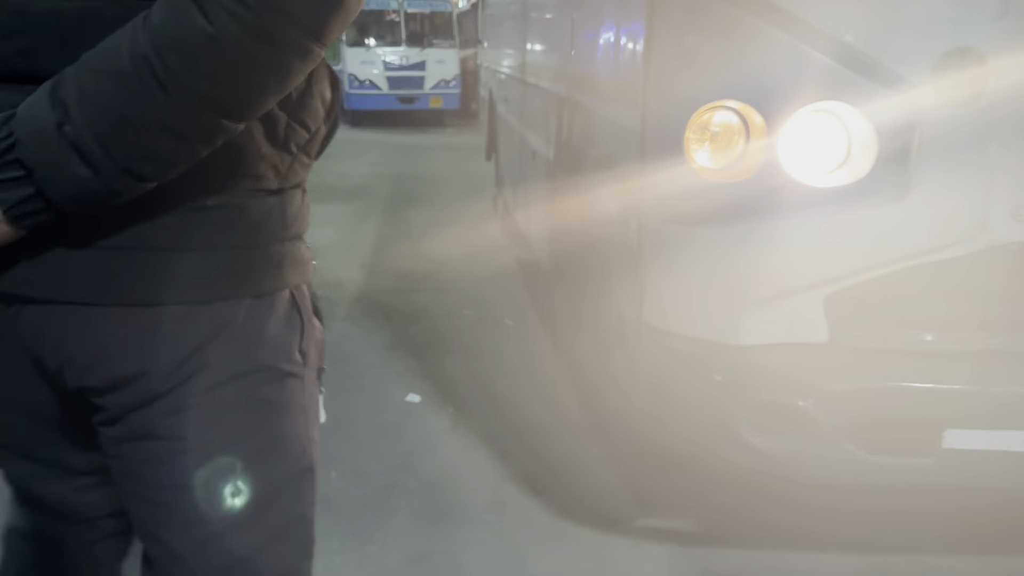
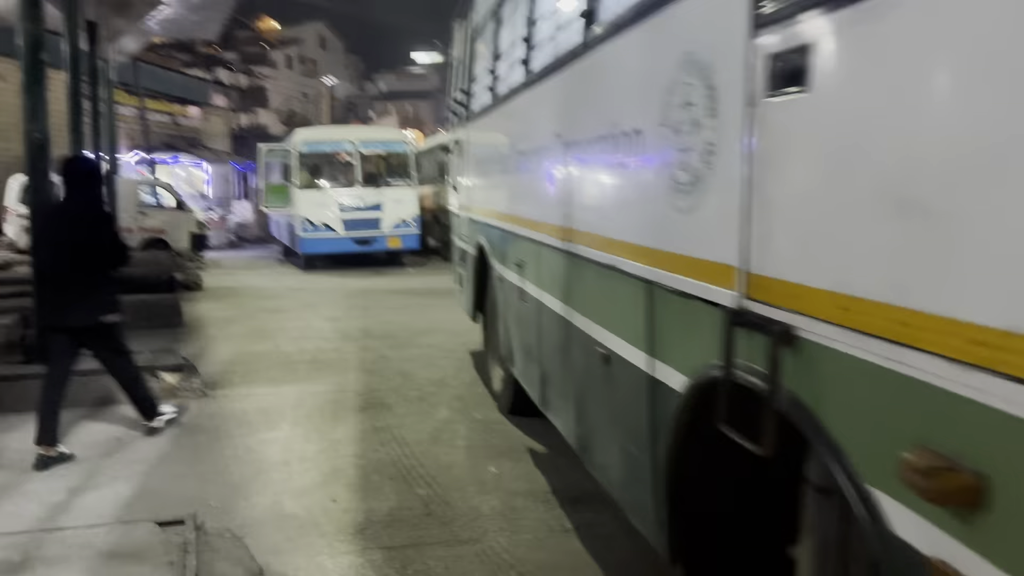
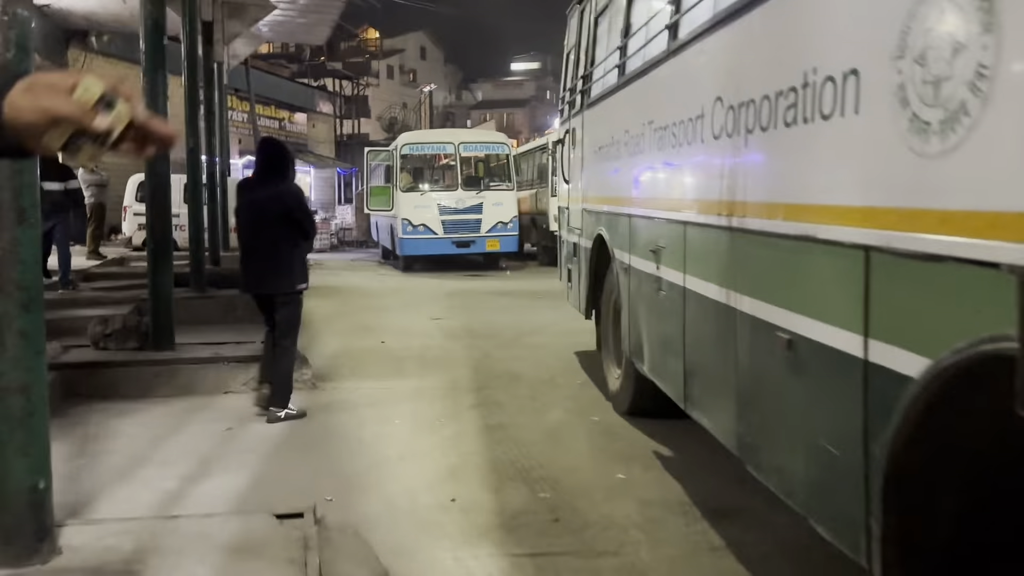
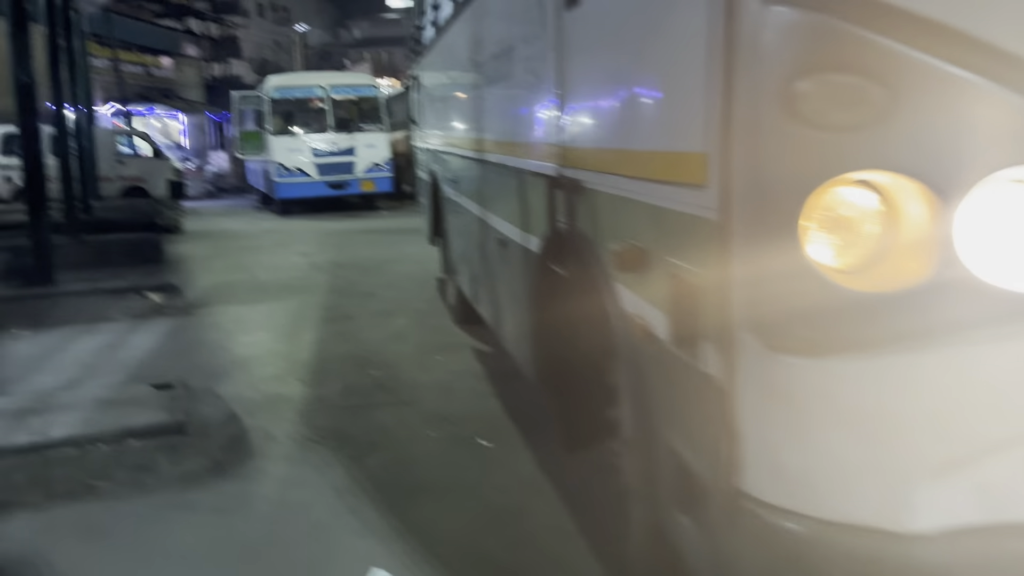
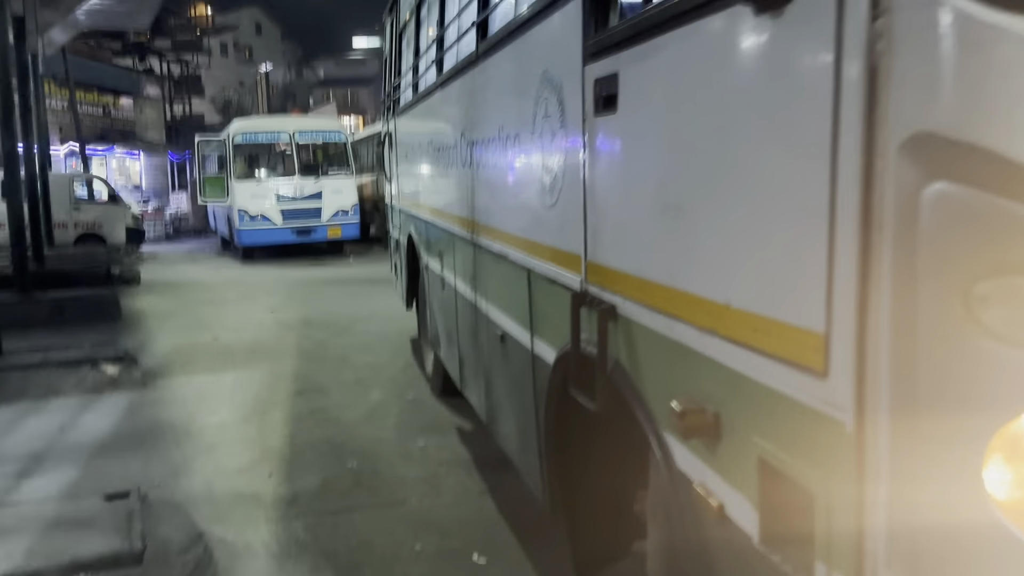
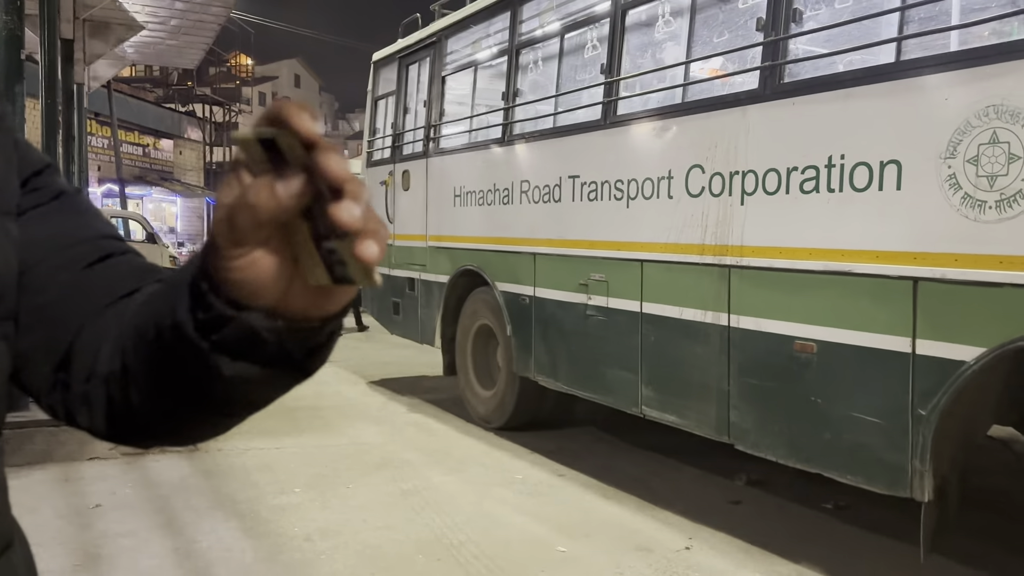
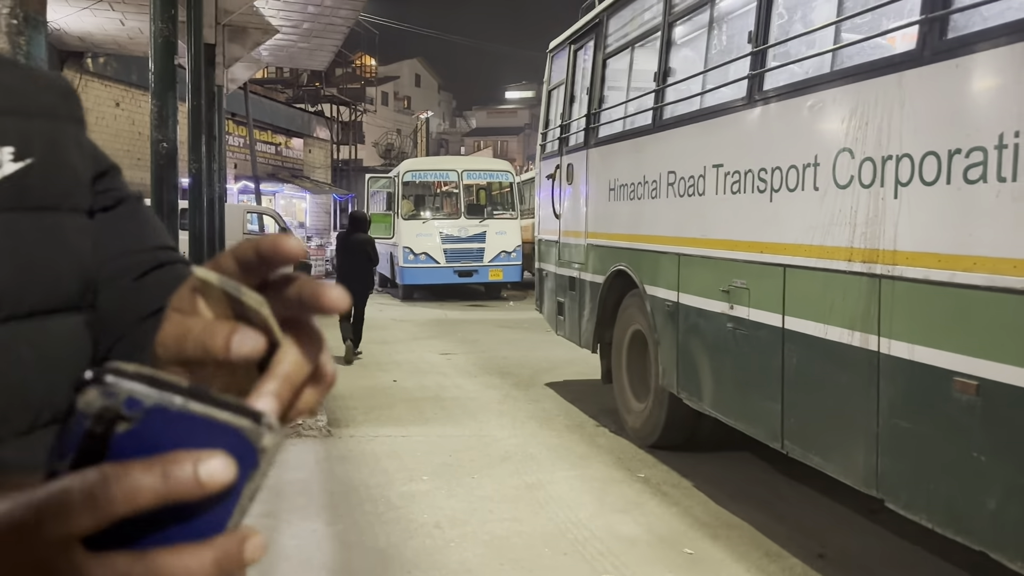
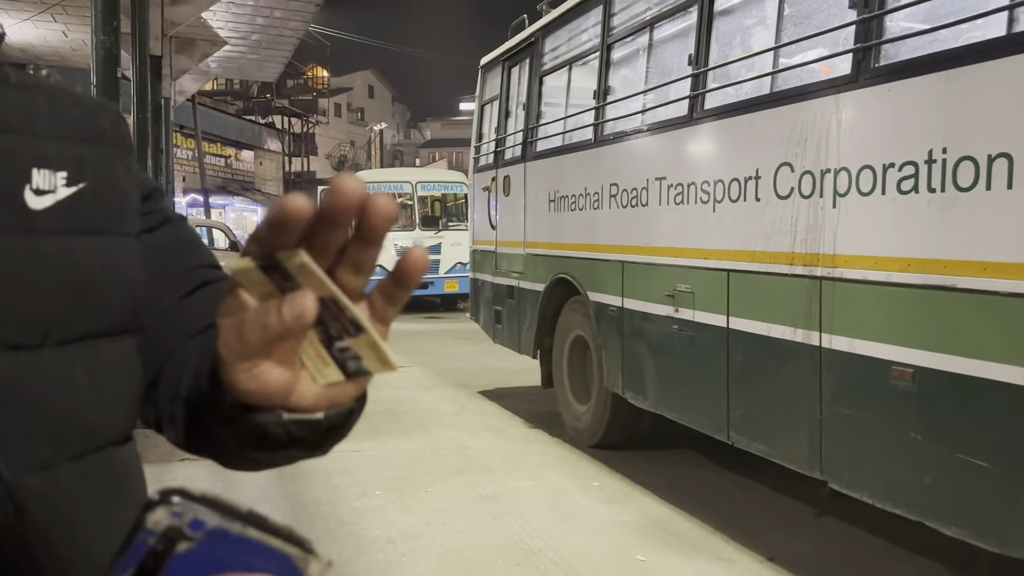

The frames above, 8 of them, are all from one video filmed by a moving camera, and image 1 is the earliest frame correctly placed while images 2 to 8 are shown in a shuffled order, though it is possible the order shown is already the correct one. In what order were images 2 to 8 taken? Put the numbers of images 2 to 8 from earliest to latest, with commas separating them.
4, 5, 2, 3, 7, 8, 6
